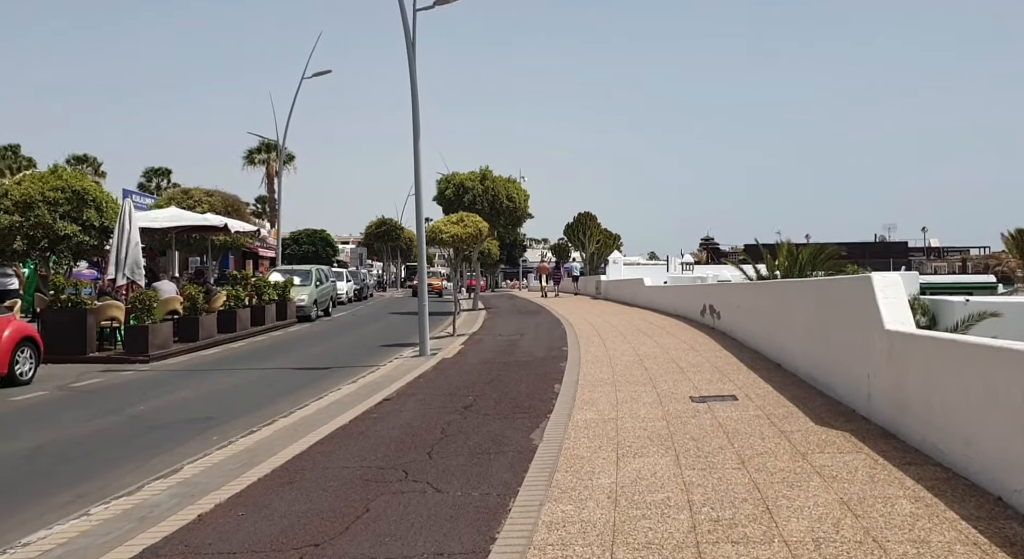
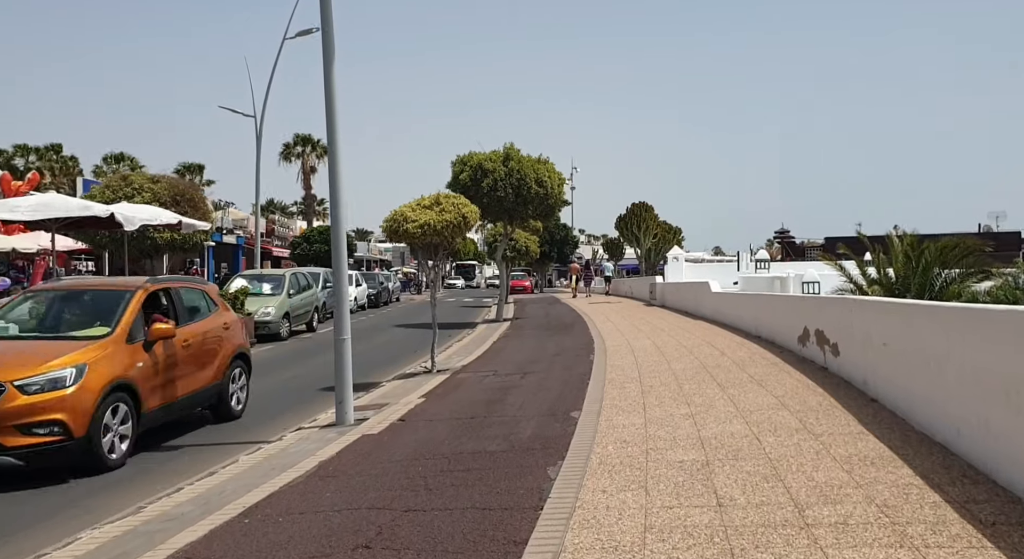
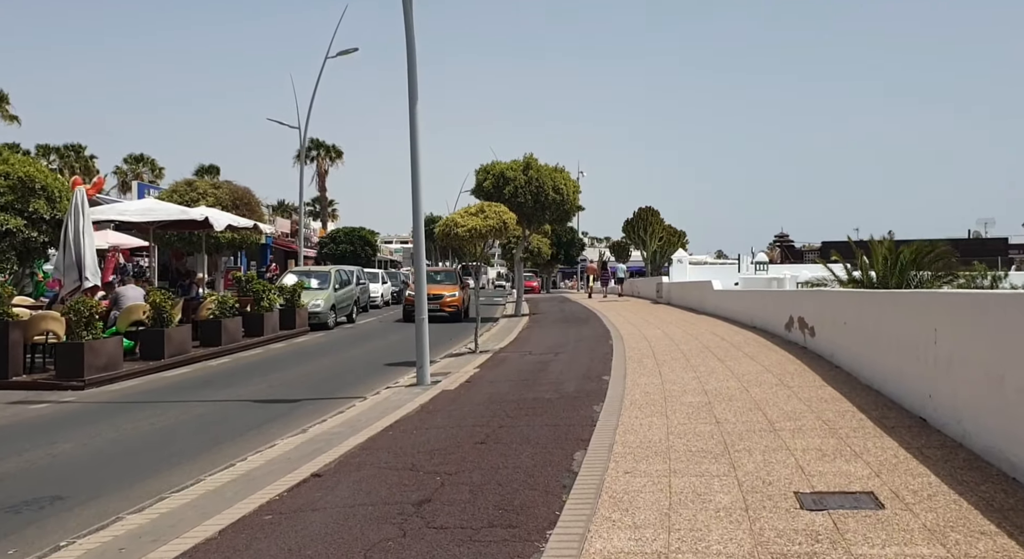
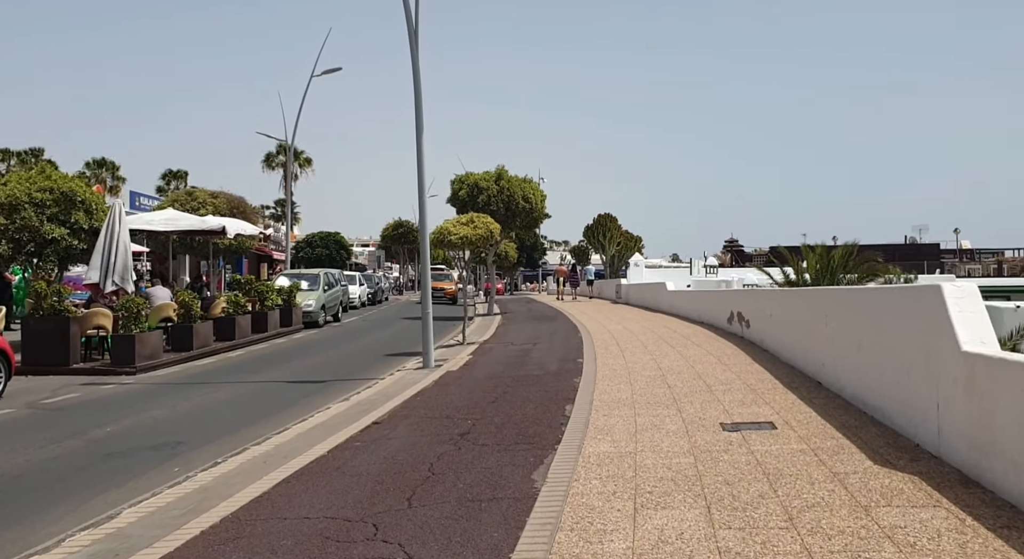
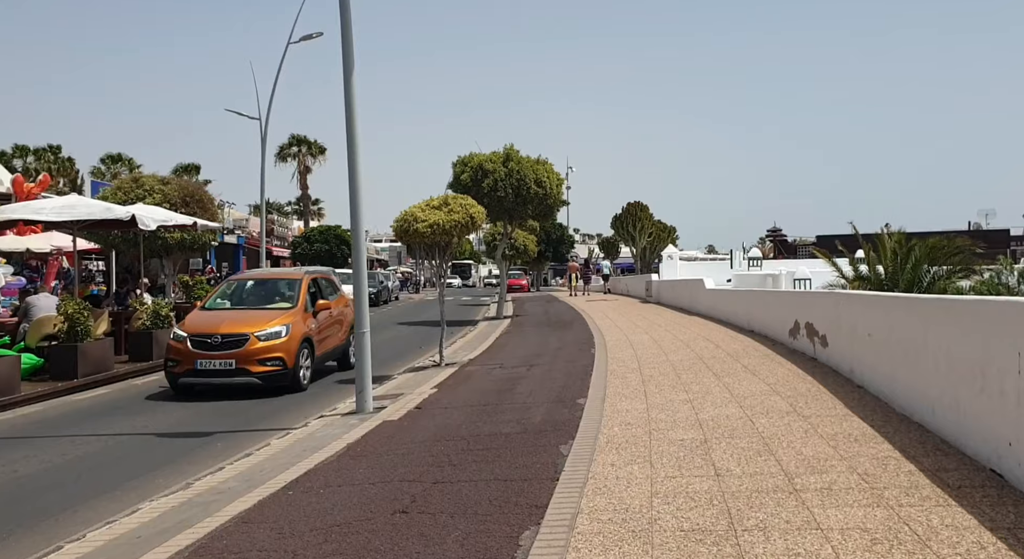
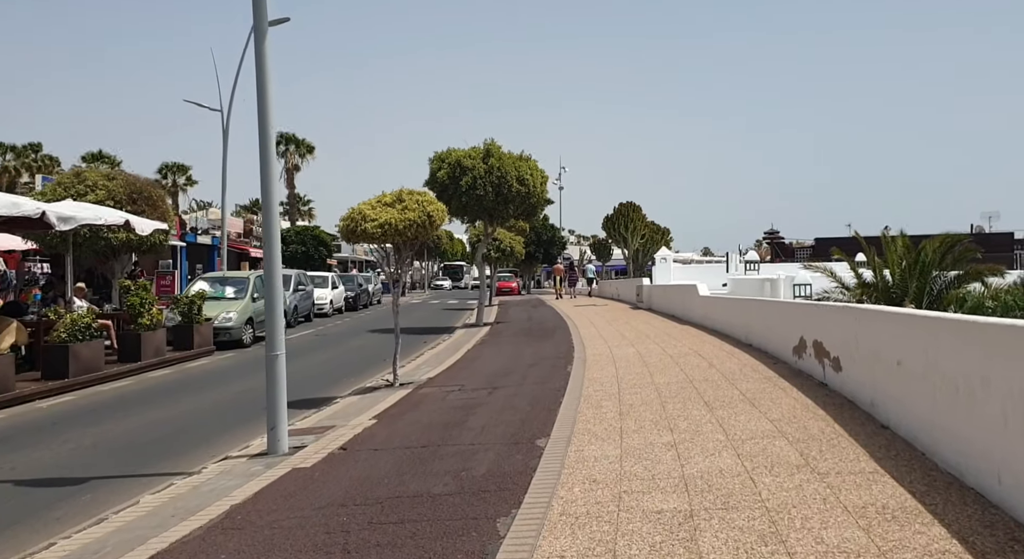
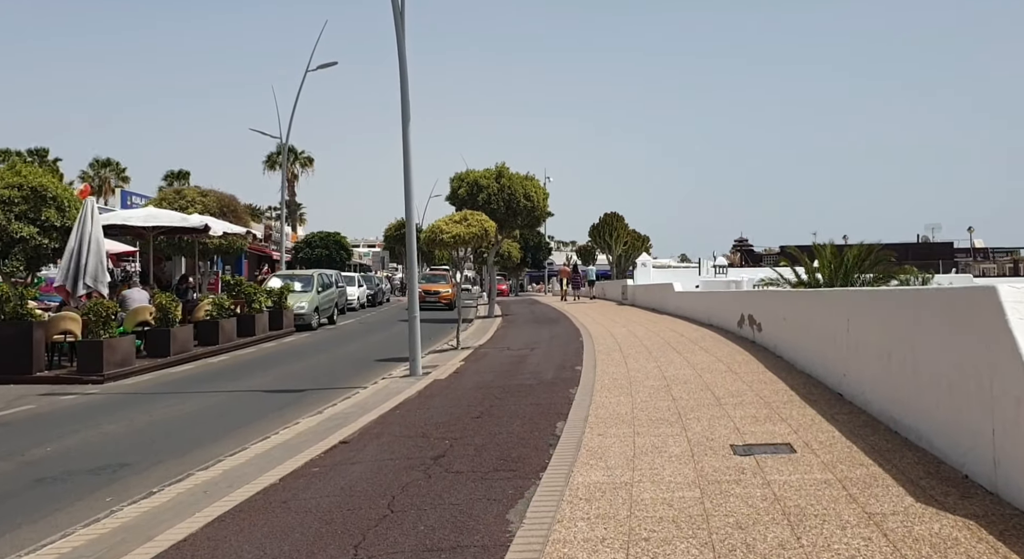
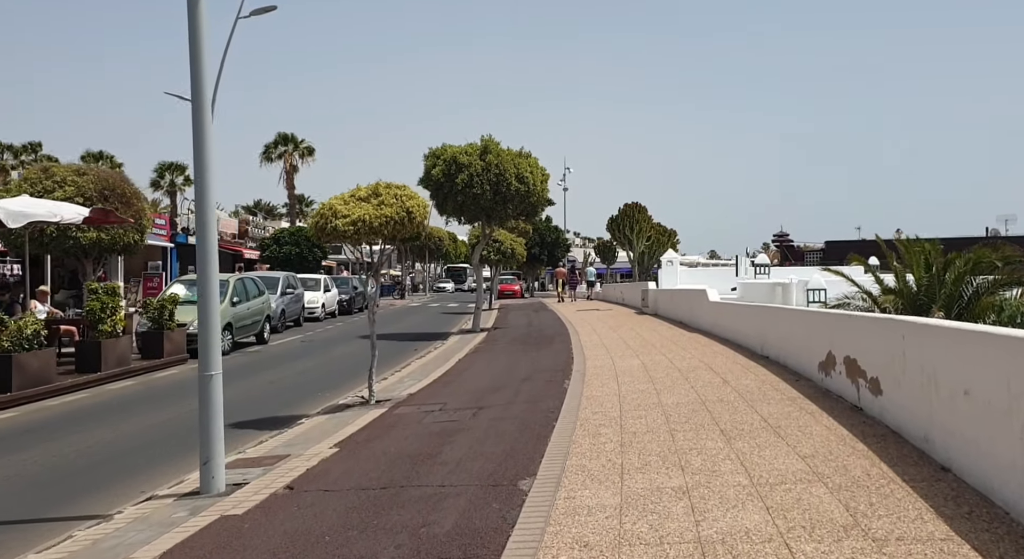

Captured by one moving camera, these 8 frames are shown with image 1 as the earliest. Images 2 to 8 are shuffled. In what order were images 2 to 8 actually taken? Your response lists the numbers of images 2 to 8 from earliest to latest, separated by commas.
4, 7, 3, 5, 2, 6, 8
